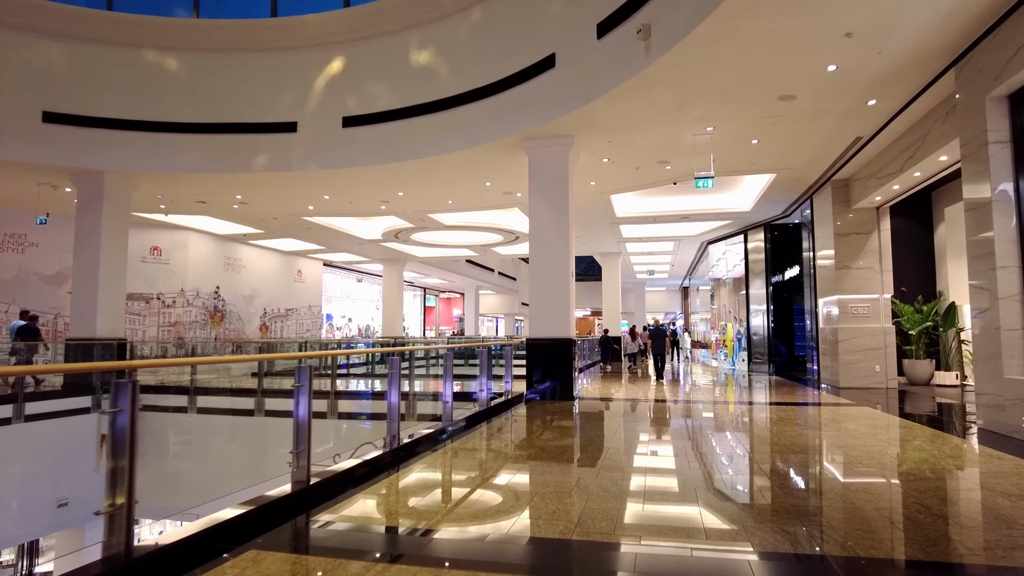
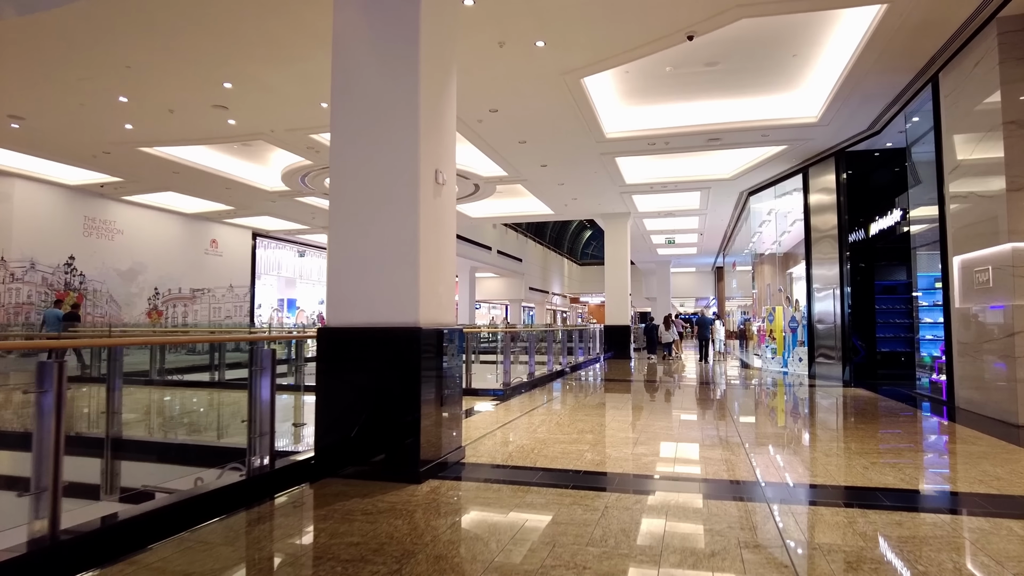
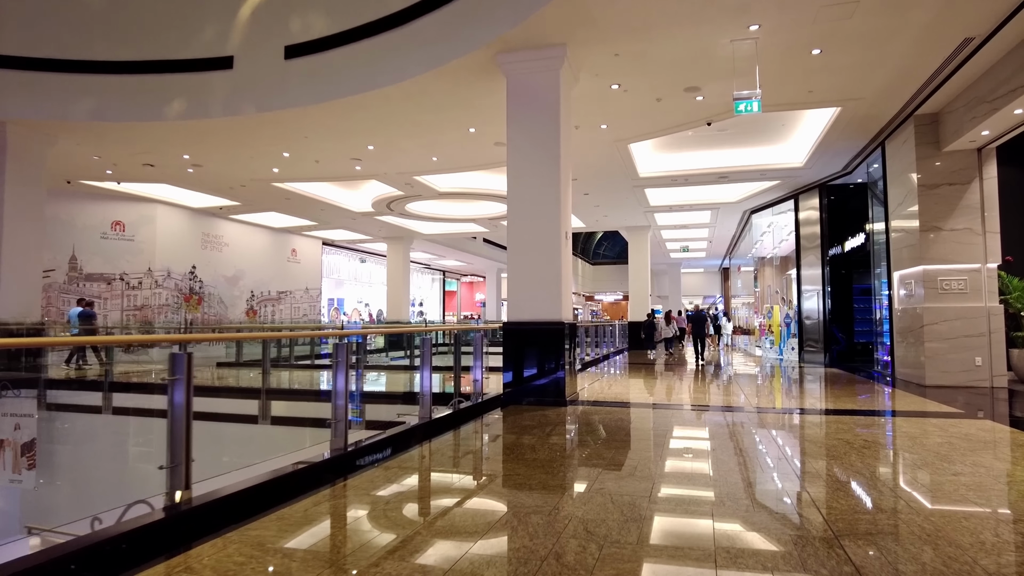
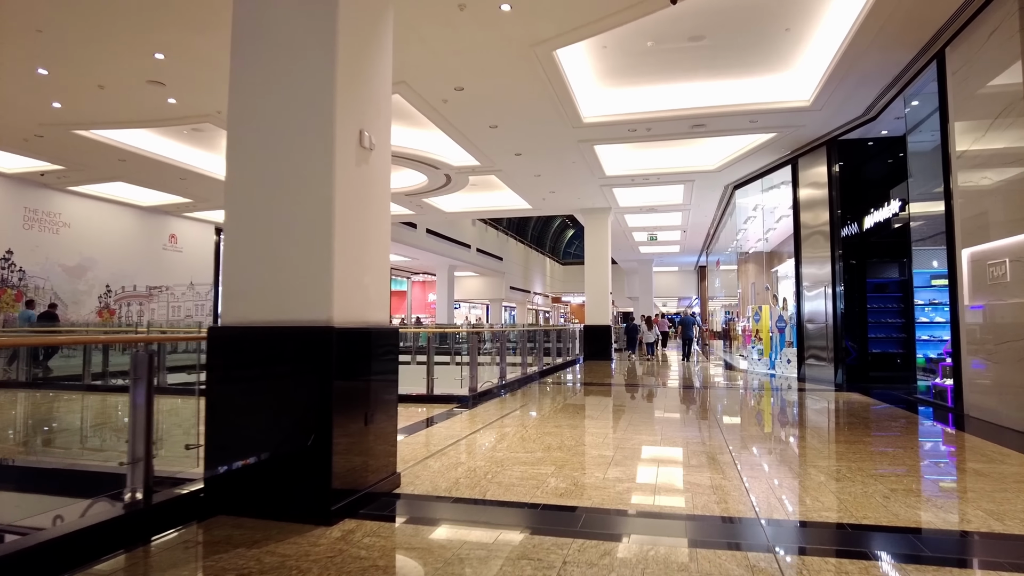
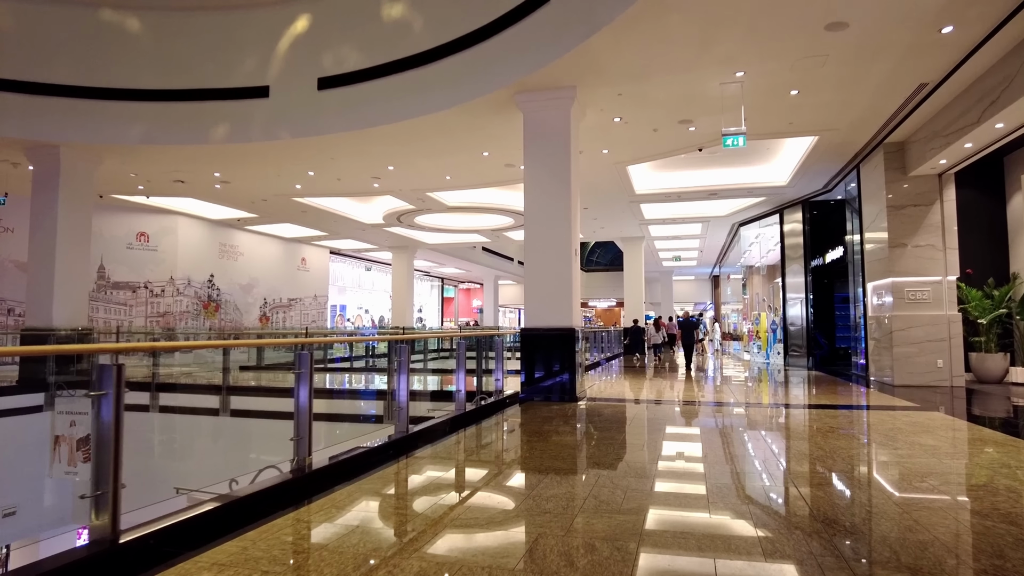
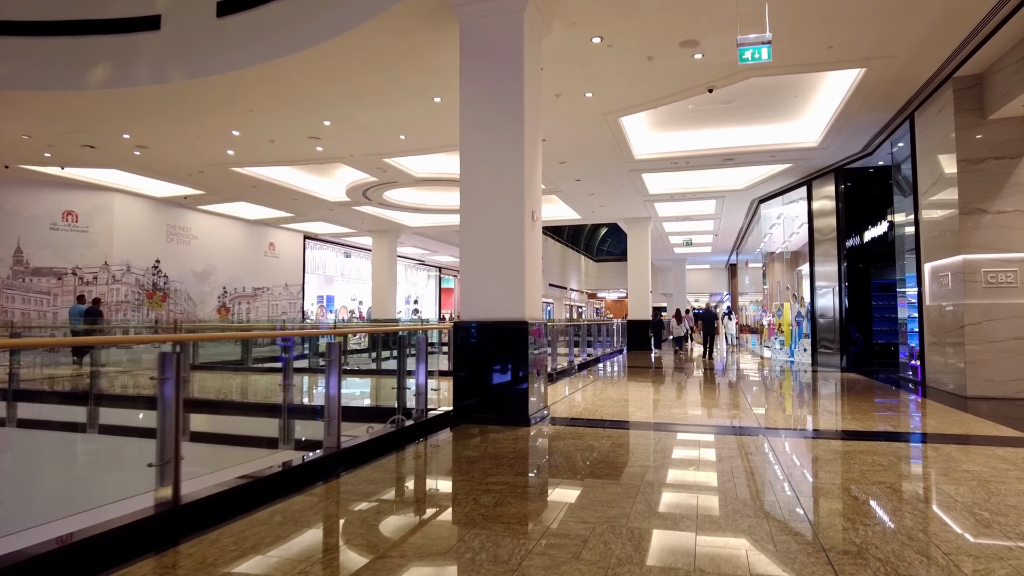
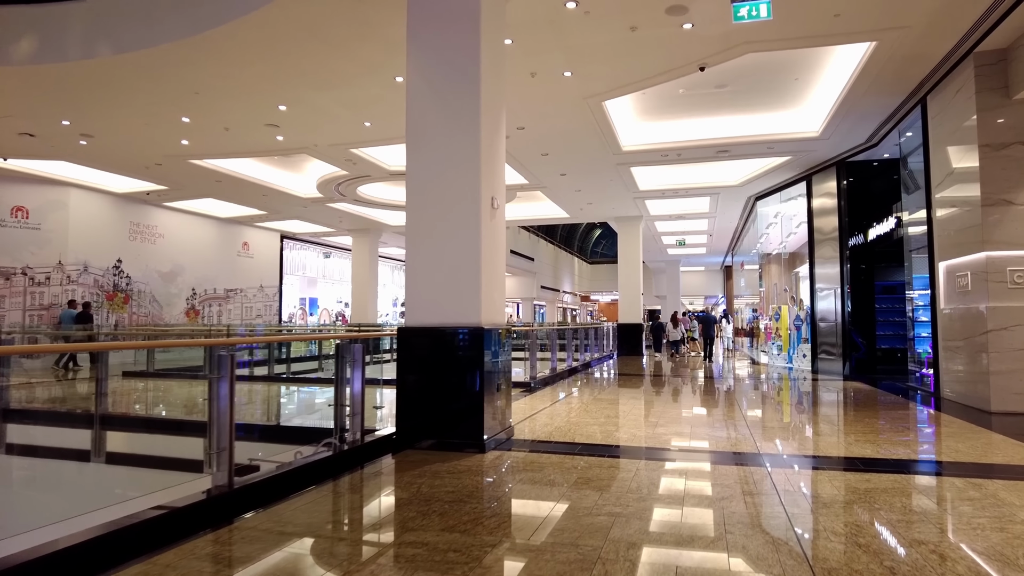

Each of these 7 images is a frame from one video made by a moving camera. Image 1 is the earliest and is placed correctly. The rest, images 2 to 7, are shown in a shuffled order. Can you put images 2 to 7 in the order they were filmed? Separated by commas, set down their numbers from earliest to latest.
5, 3, 6, 7, 2, 4
